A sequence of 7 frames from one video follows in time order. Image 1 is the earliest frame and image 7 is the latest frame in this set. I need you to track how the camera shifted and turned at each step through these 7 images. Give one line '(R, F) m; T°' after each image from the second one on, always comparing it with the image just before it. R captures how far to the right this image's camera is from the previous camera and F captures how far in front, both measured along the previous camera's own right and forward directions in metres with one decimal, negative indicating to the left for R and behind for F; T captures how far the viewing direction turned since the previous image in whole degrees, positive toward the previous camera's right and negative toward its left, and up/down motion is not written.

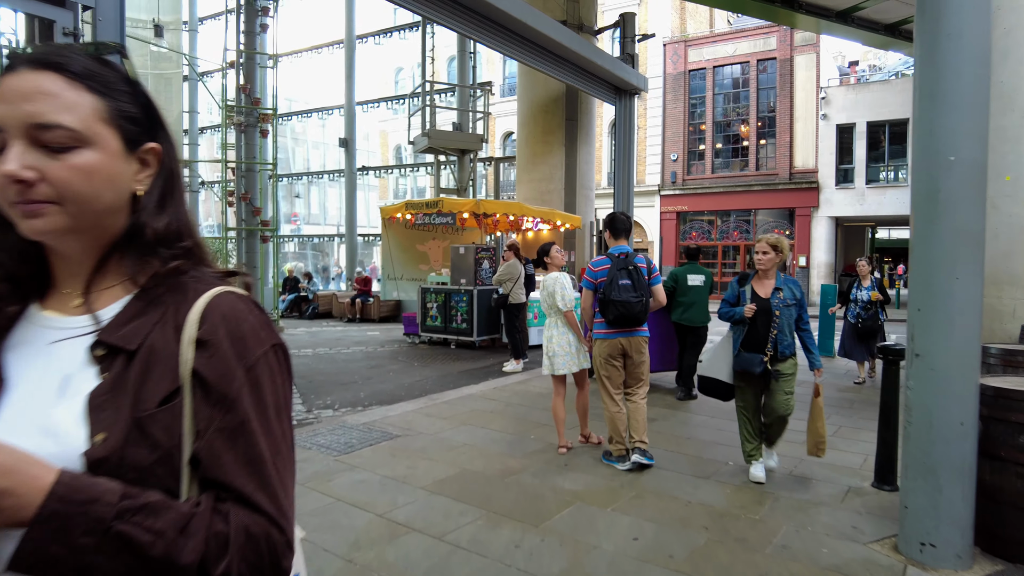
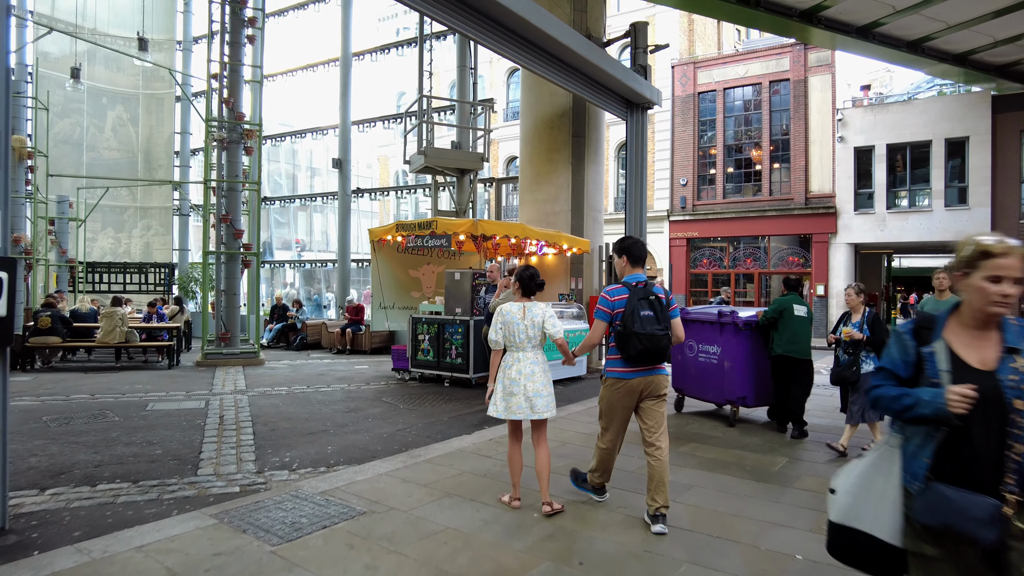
(0.0, +1.1) m; 0°
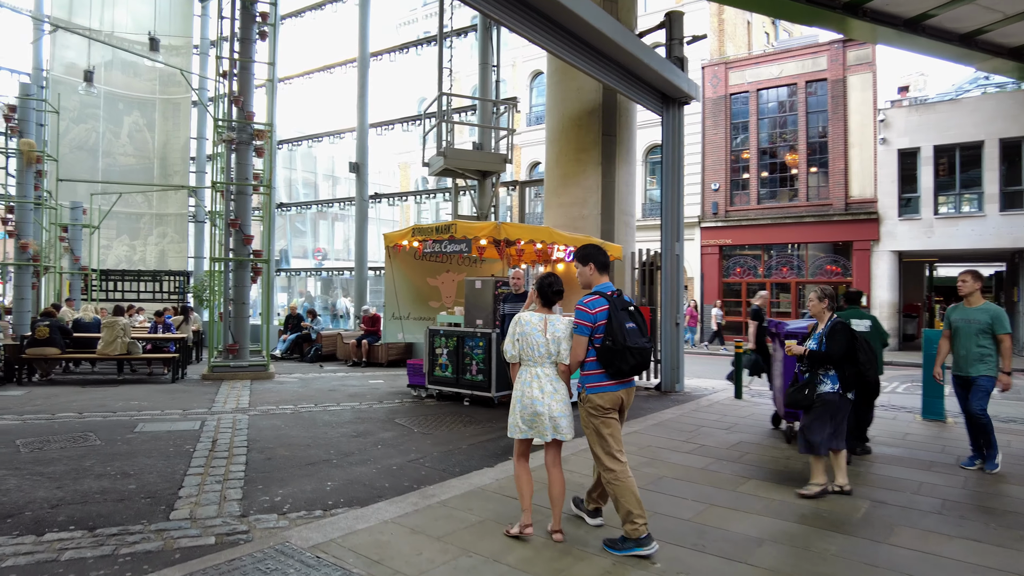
(-0.1, +0.8) m; -2°
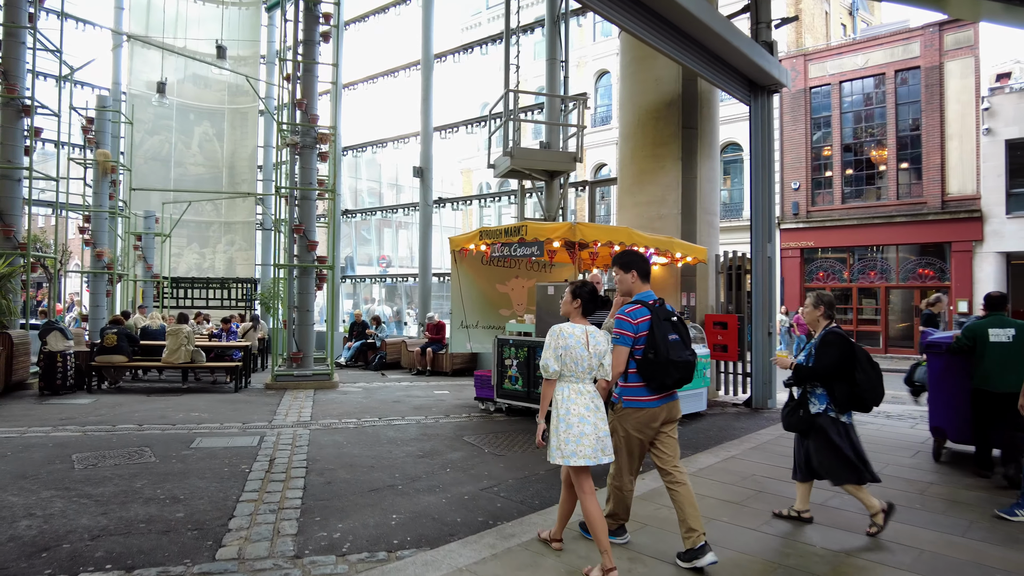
(-0.2, +0.7) m; -5°
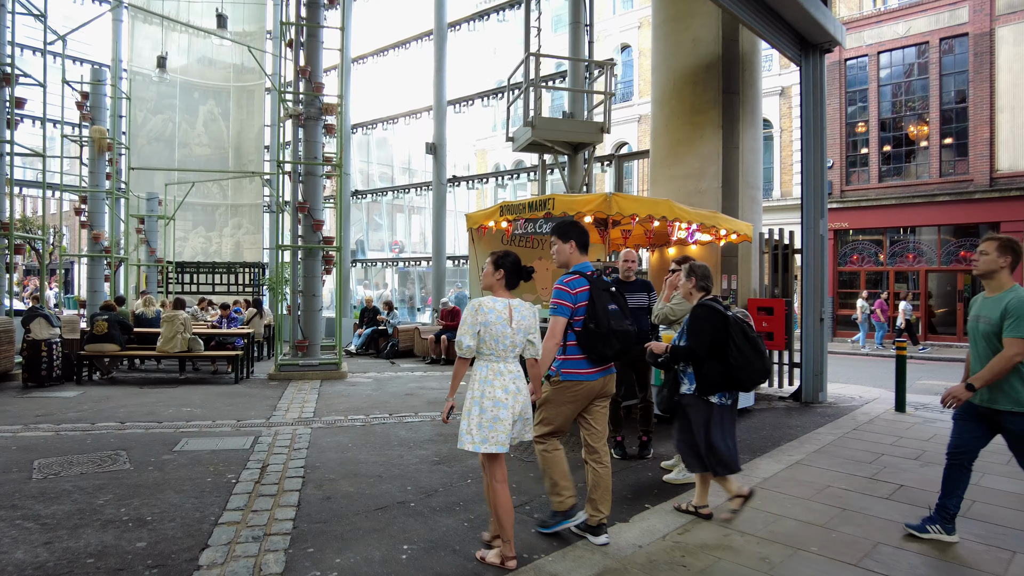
(-0.1, +0.9) m; -1°
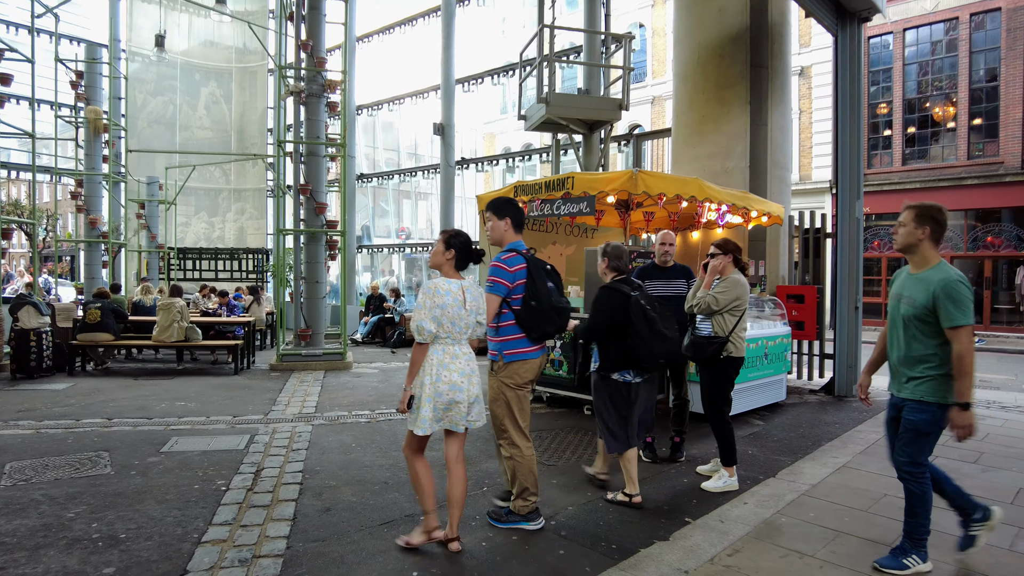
(-0.1, +0.5) m; -1°
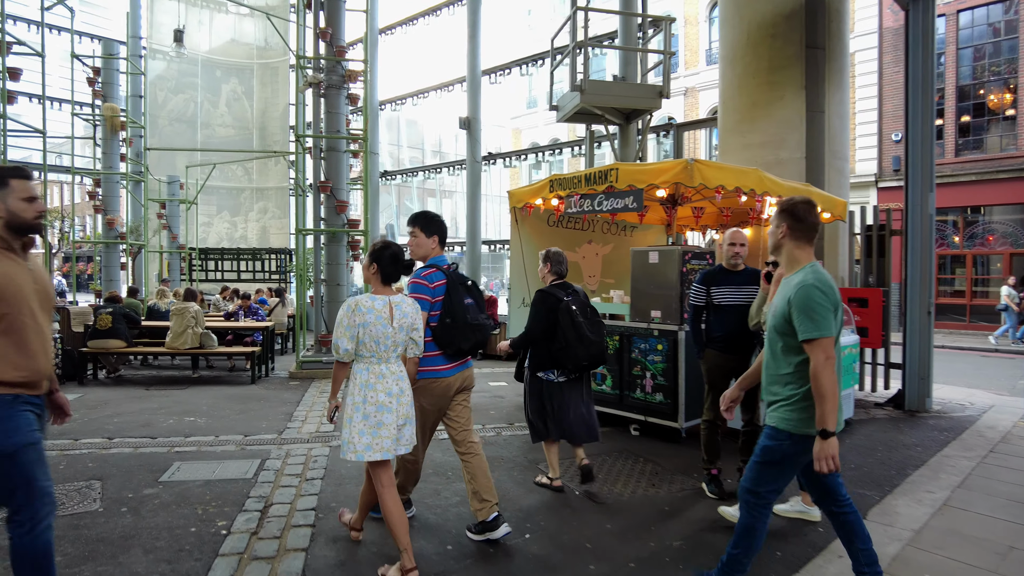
(-0.1, +0.7) m; -2°
